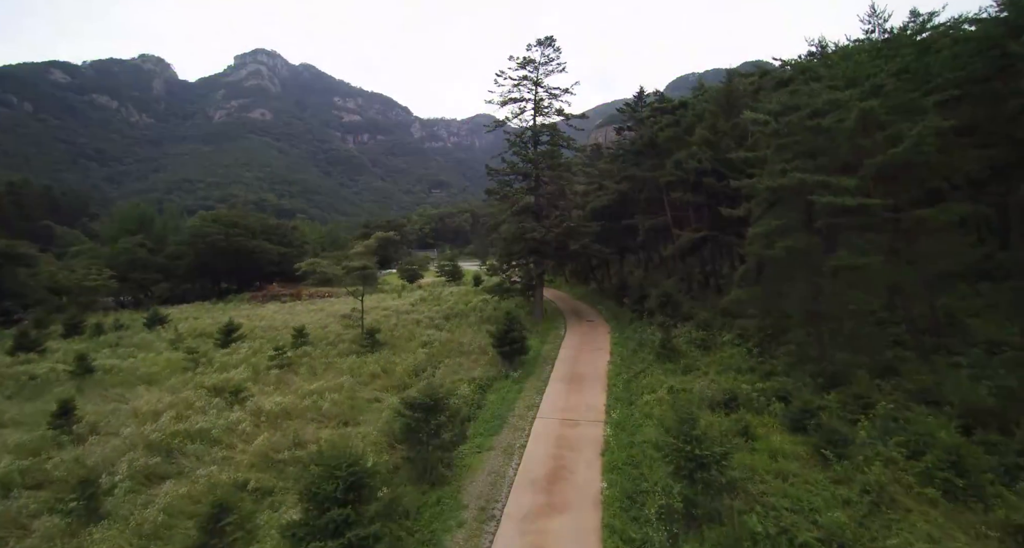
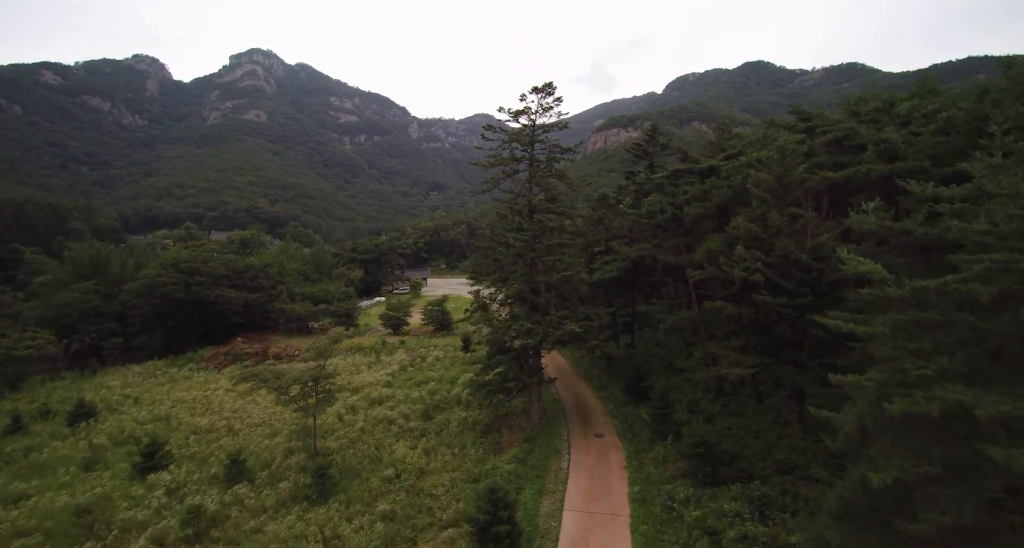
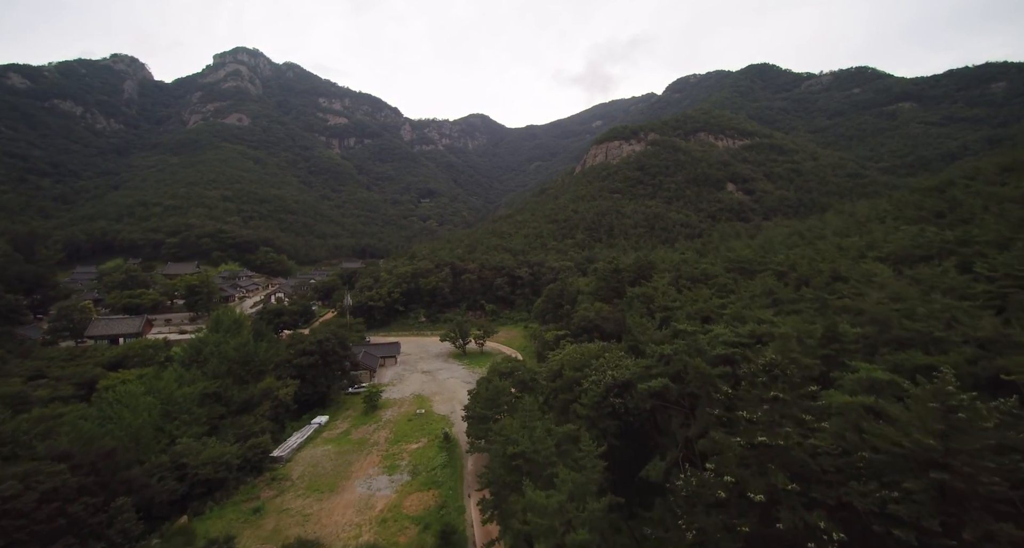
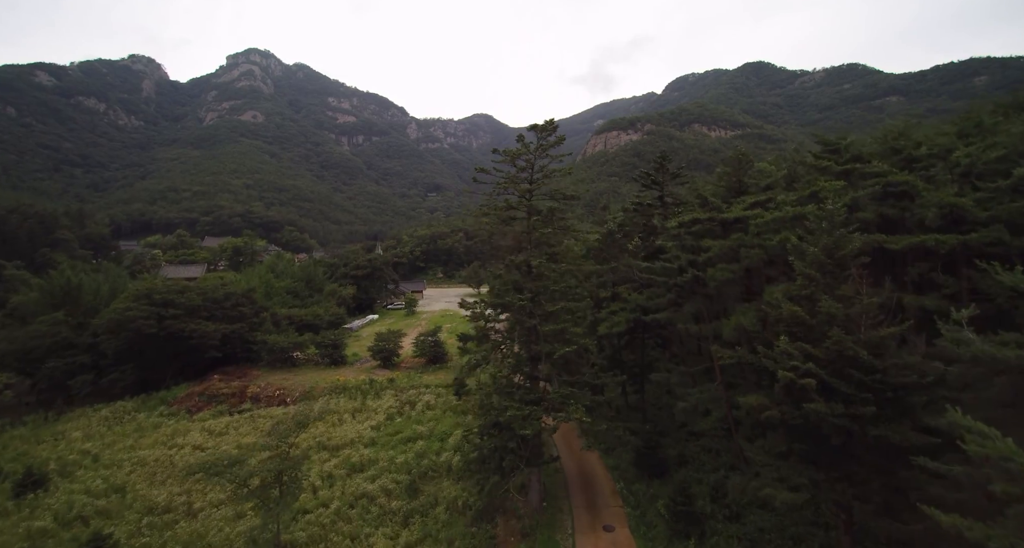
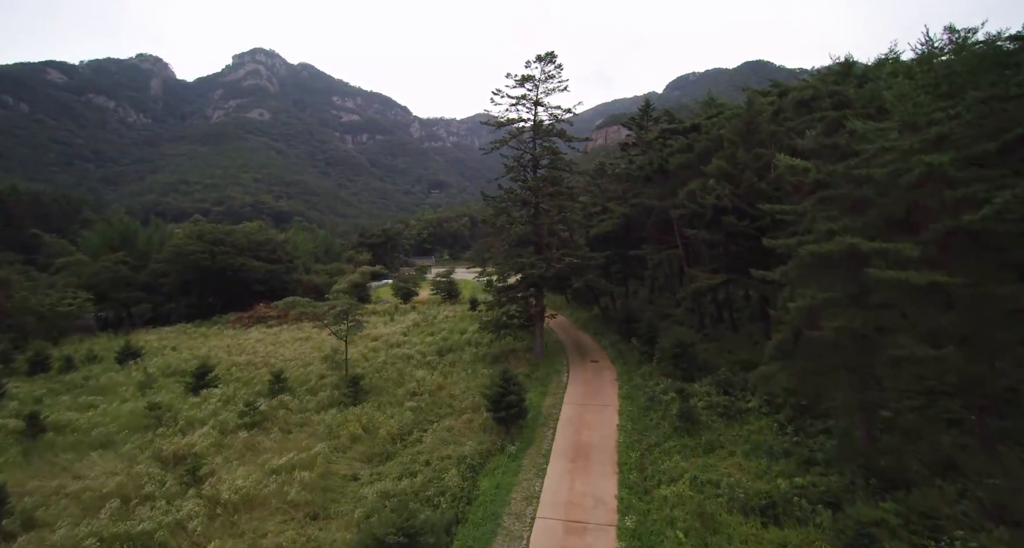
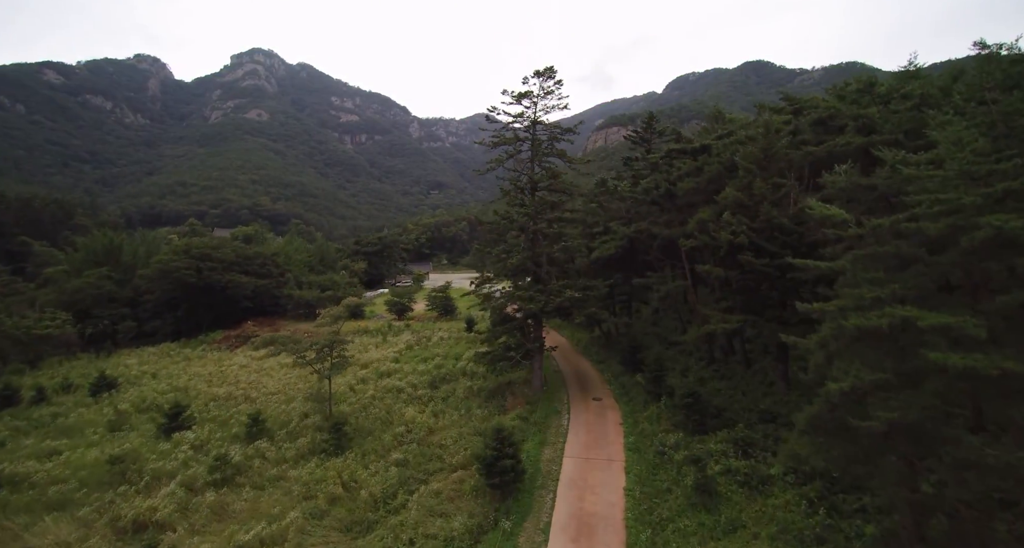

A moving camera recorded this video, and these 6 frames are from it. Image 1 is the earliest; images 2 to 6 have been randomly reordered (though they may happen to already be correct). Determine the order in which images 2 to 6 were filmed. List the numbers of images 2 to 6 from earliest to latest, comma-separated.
5, 6, 2, 4, 3
